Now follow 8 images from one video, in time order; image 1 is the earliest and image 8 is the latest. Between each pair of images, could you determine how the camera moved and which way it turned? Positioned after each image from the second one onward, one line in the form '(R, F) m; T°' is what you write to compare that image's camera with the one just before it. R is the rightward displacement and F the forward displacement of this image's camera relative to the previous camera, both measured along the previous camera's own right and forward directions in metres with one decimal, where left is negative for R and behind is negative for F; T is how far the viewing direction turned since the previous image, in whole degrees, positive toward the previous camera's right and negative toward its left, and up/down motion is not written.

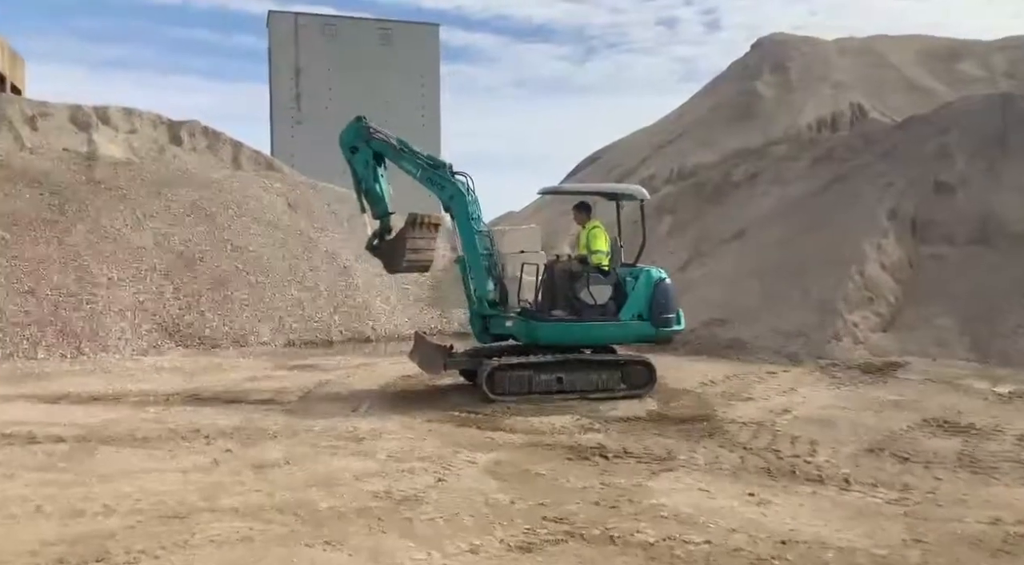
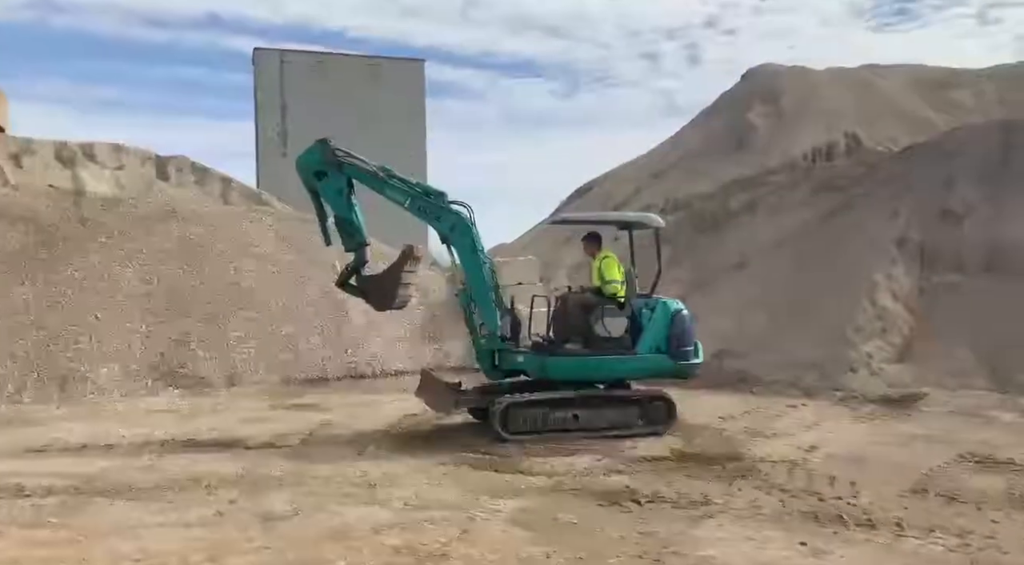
(-0.3, +0.4) m; +1°
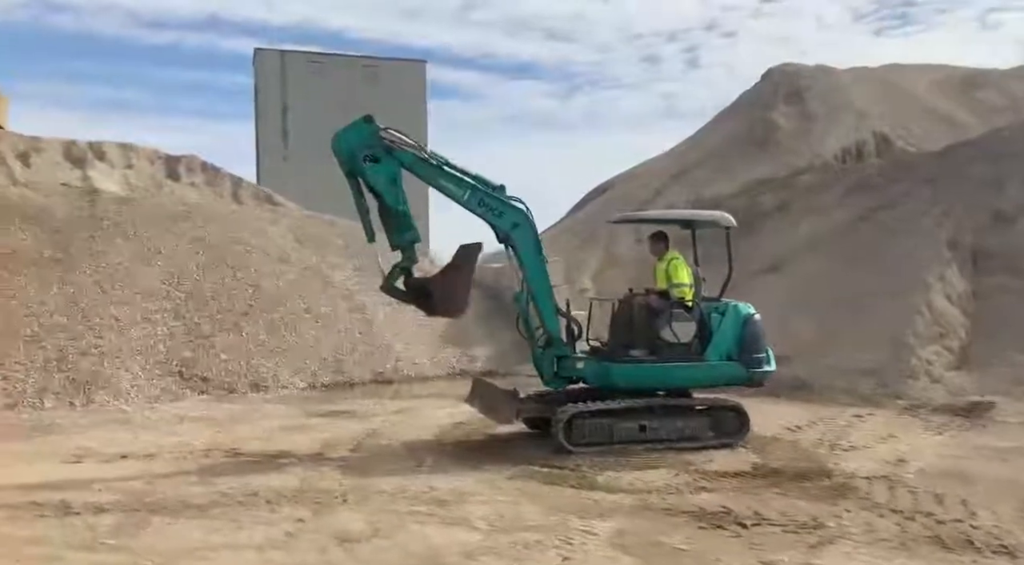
(-0.6, +0.5) m; 0°
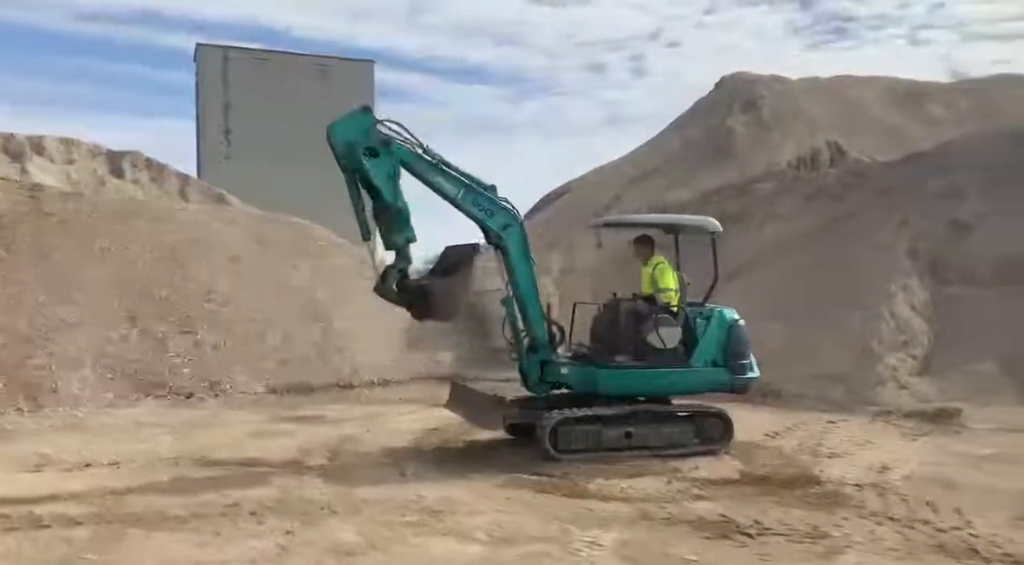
(-0.4, +0.2) m; +4°
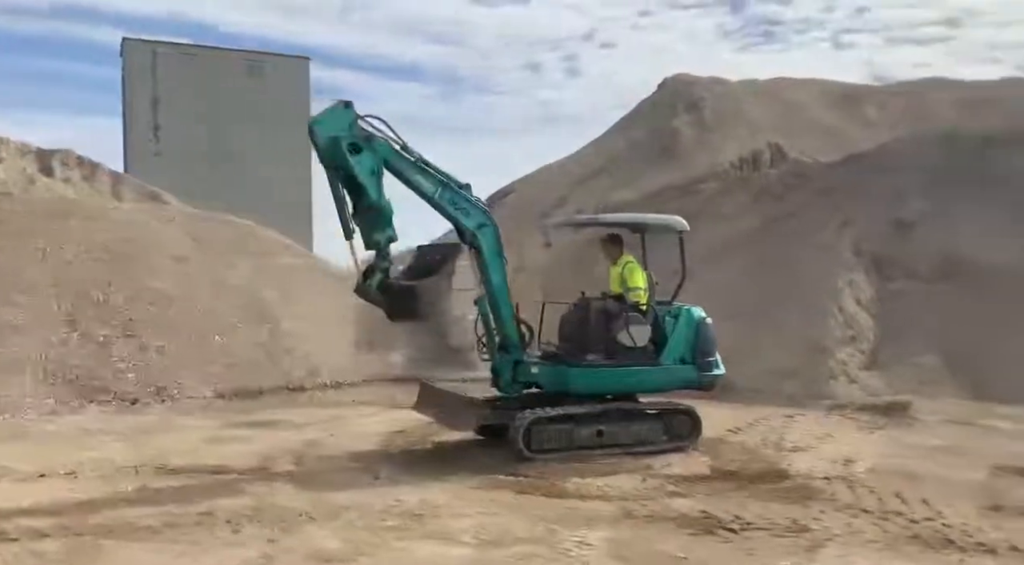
(-0.3, 0.0) m; +4°
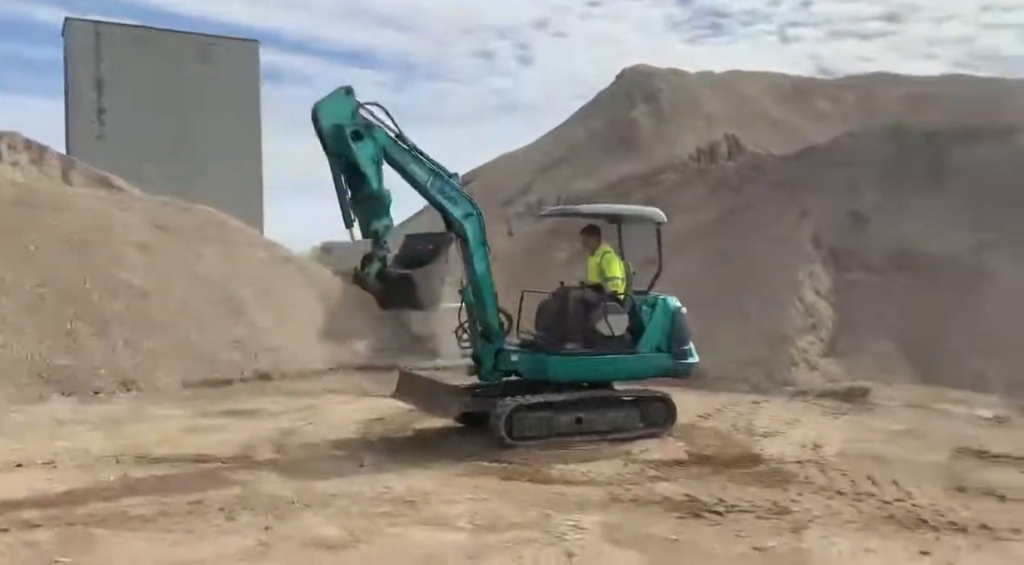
(-0.3, -0.1) m; +3°
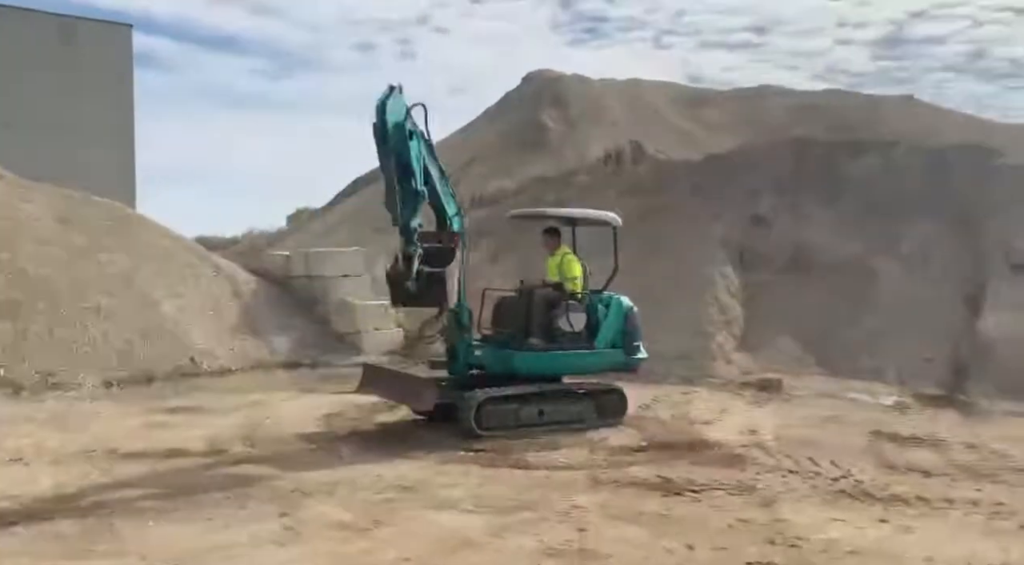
(-0.8, -0.4) m; +8°
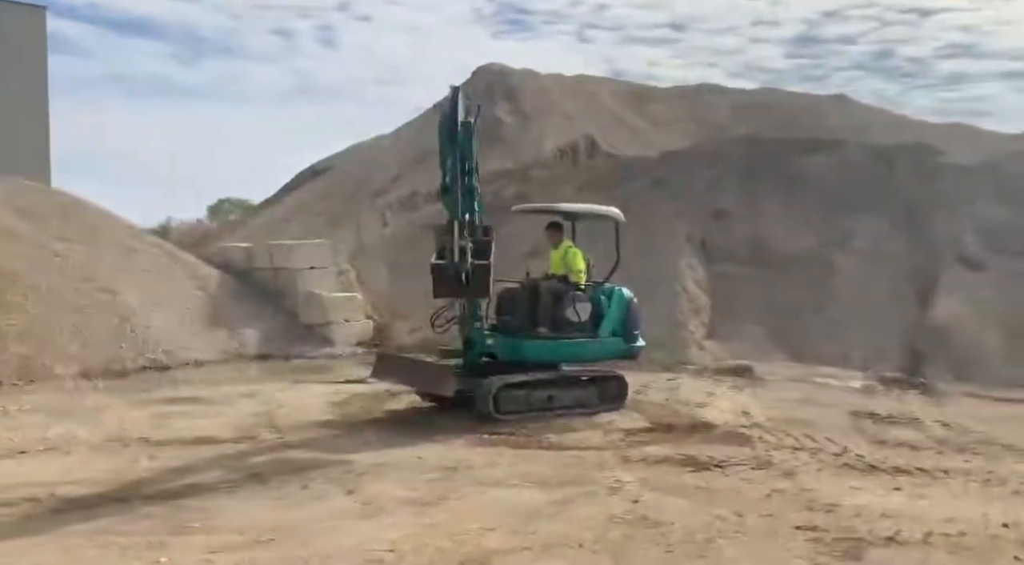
(-0.9, -0.4) m; +5°
